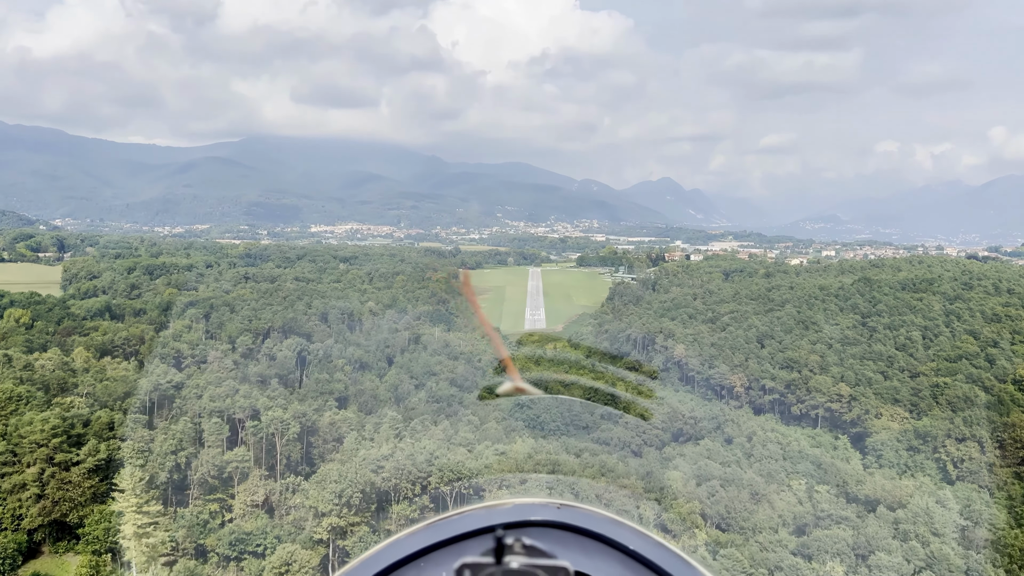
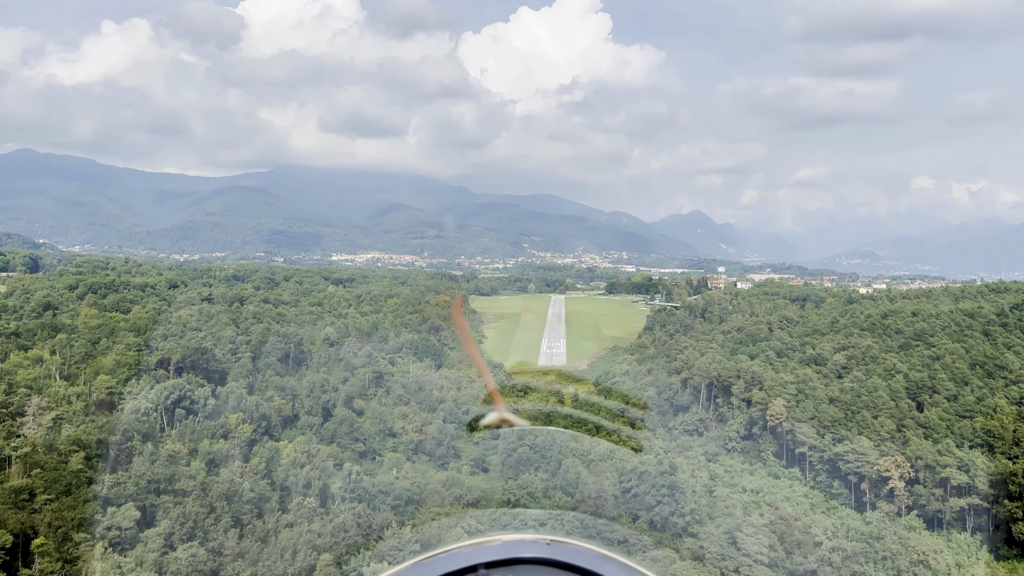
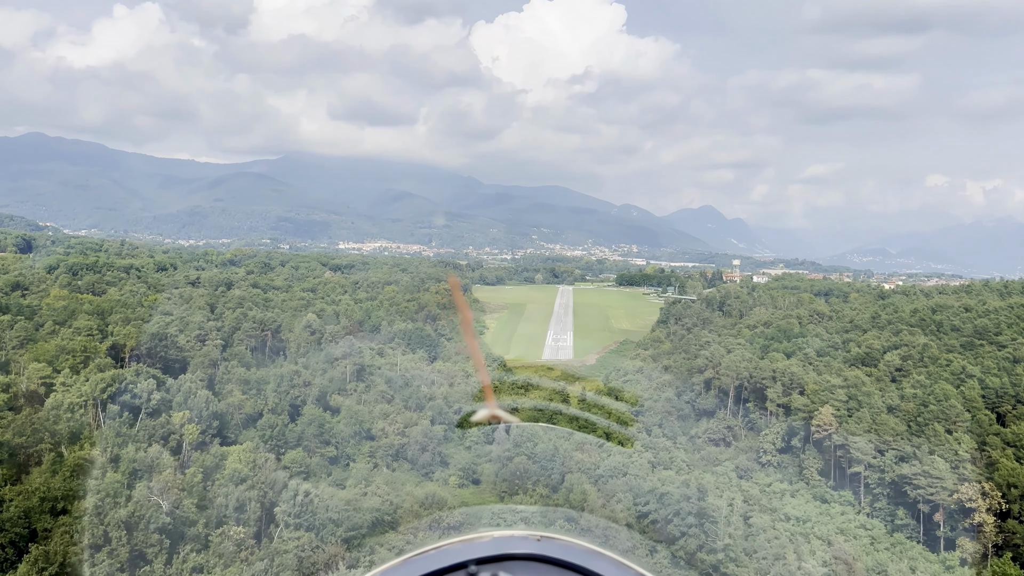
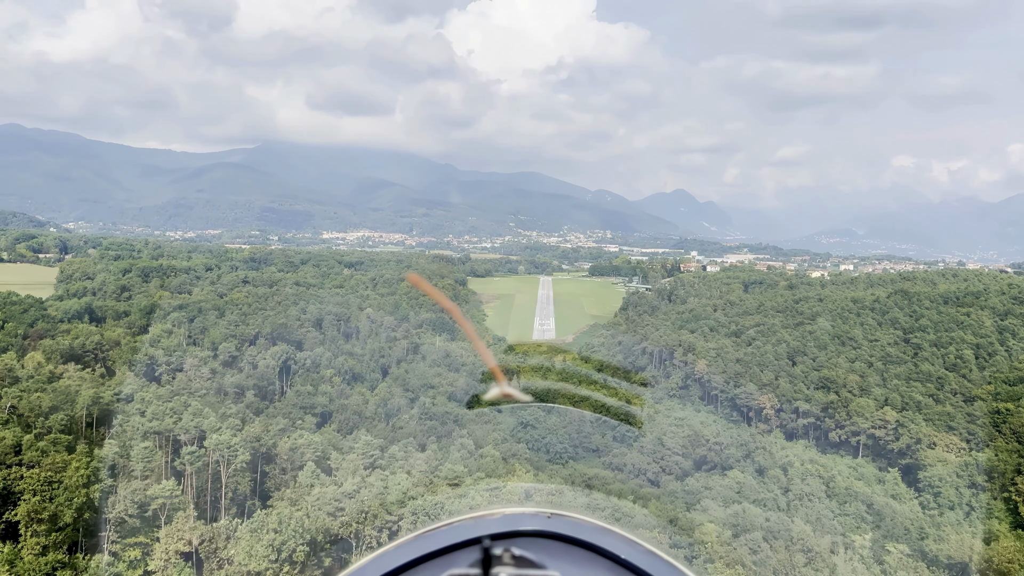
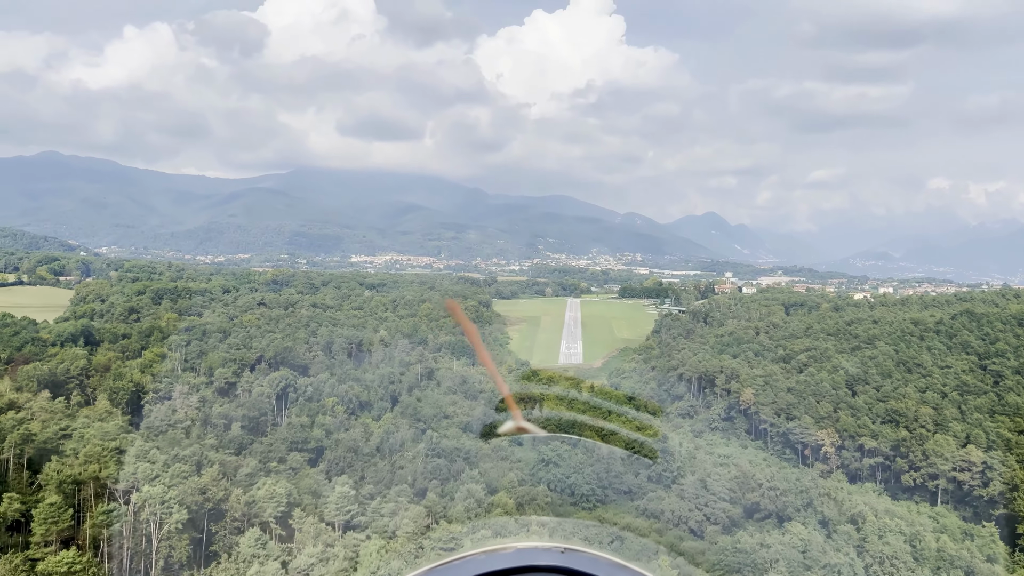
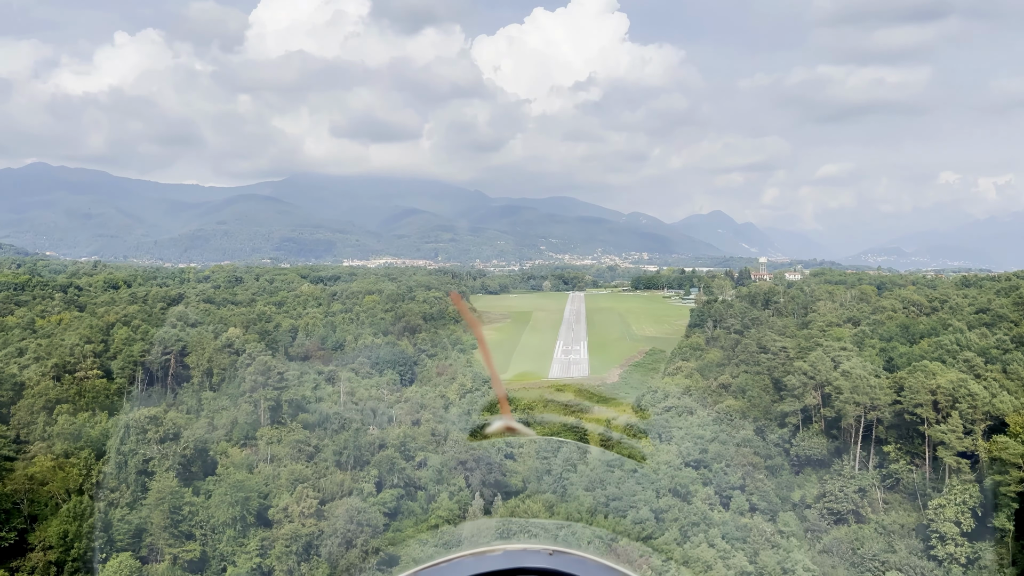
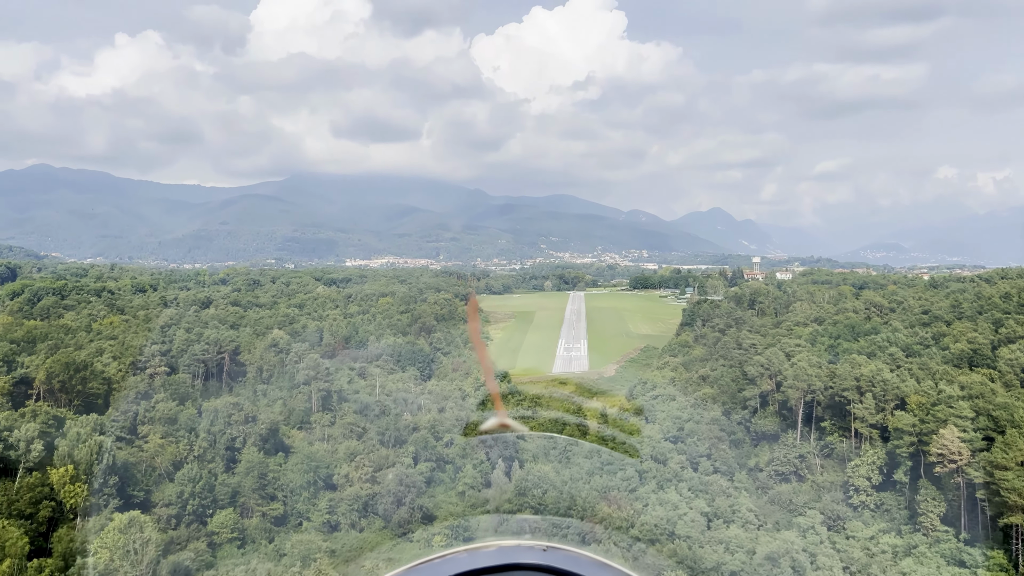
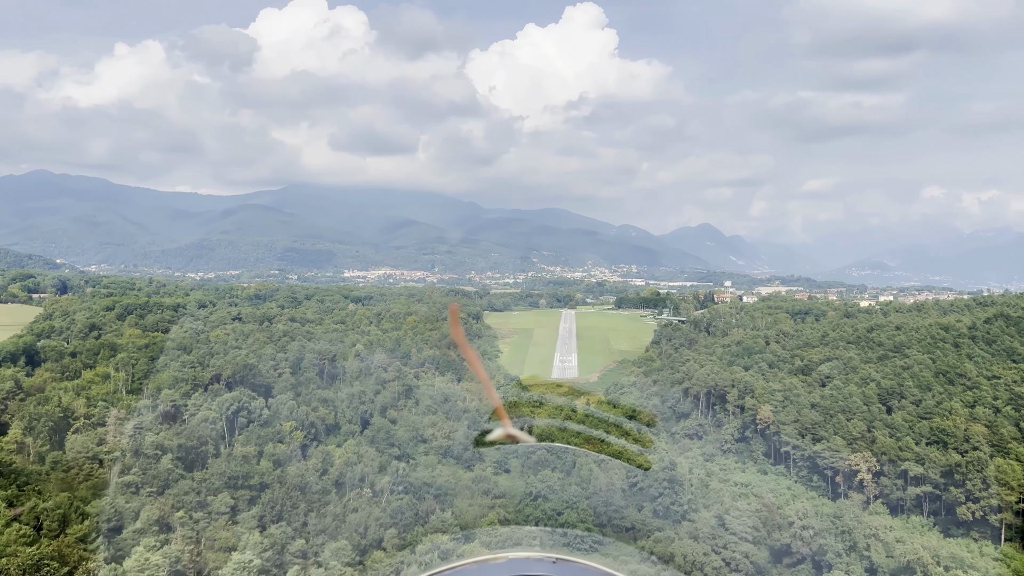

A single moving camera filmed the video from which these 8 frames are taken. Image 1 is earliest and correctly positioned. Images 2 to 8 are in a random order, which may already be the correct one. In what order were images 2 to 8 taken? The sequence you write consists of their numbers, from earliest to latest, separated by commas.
4, 5, 8, 2, 3, 7, 6
